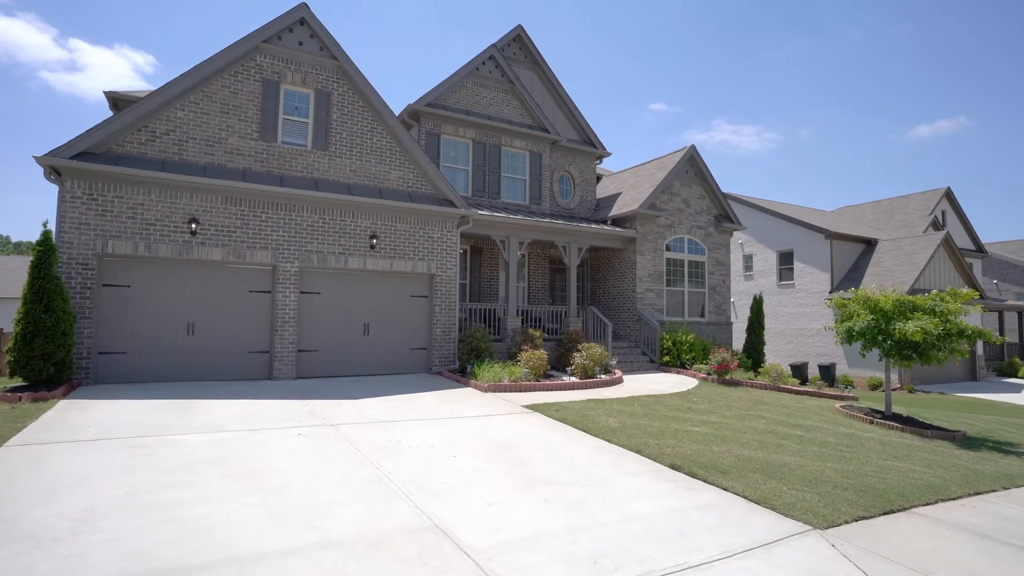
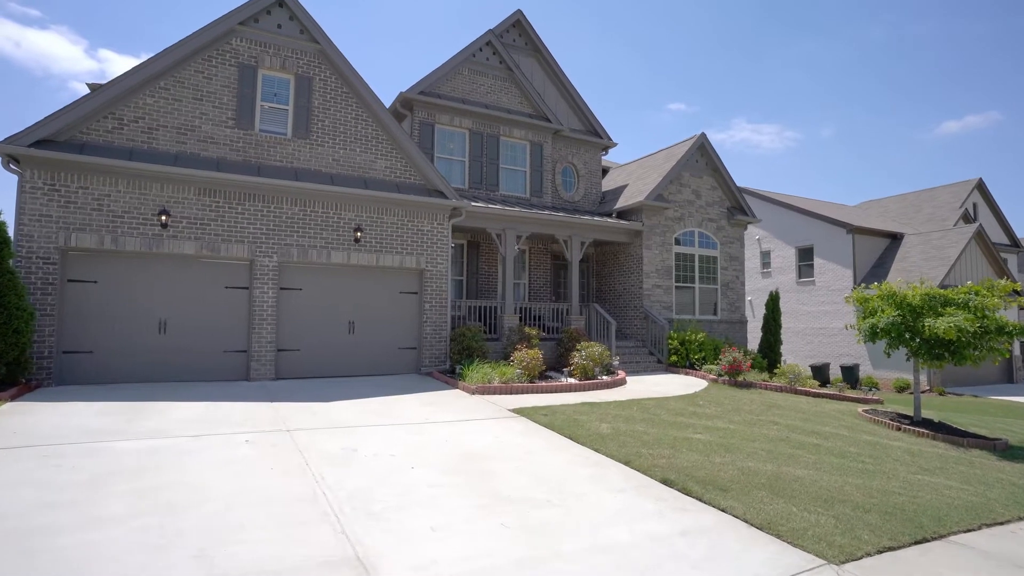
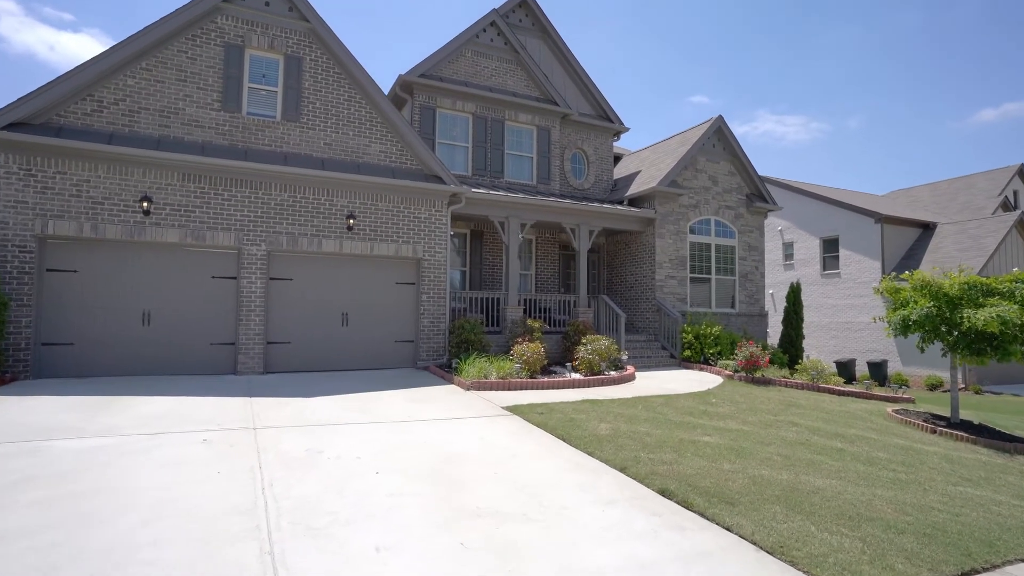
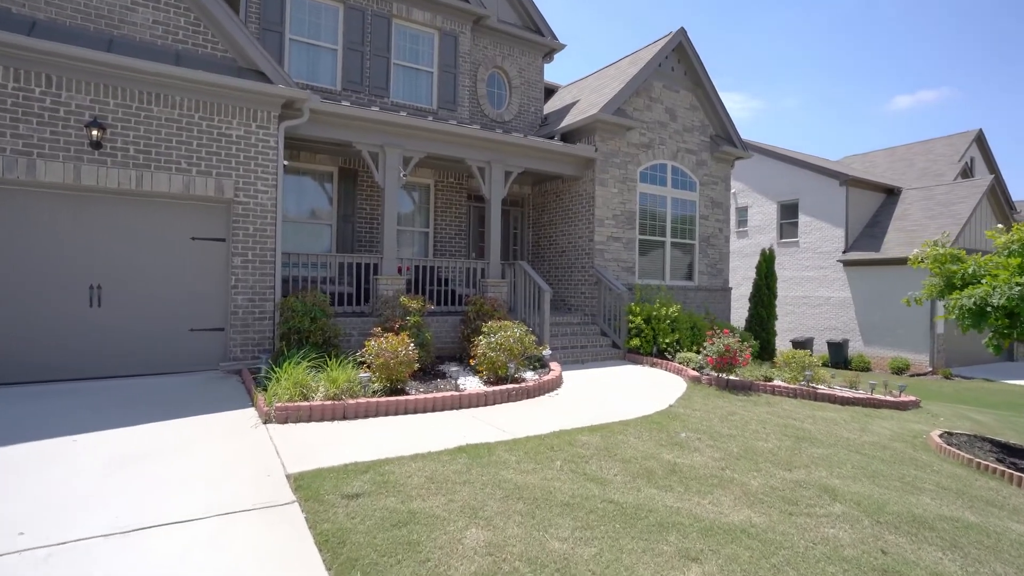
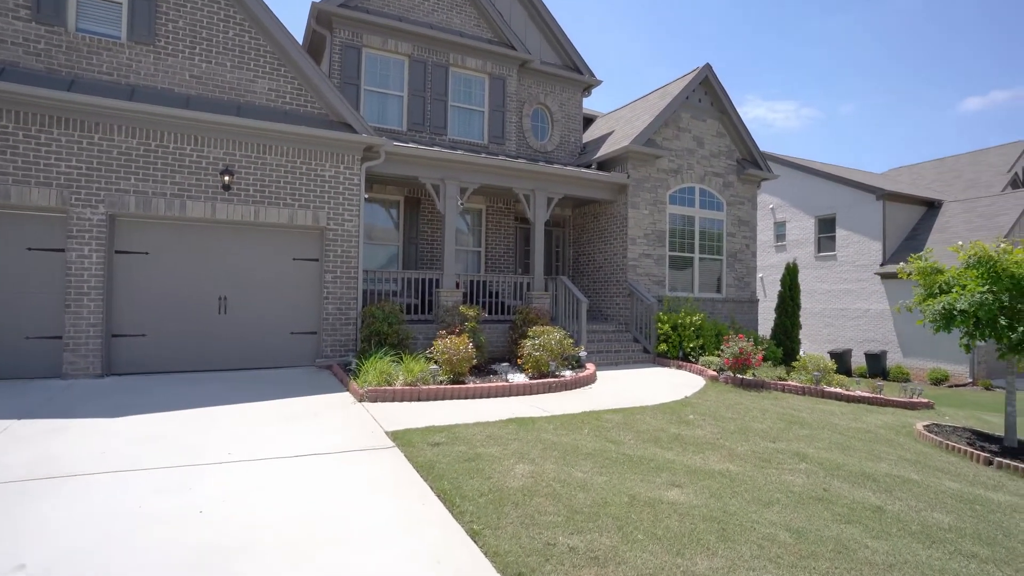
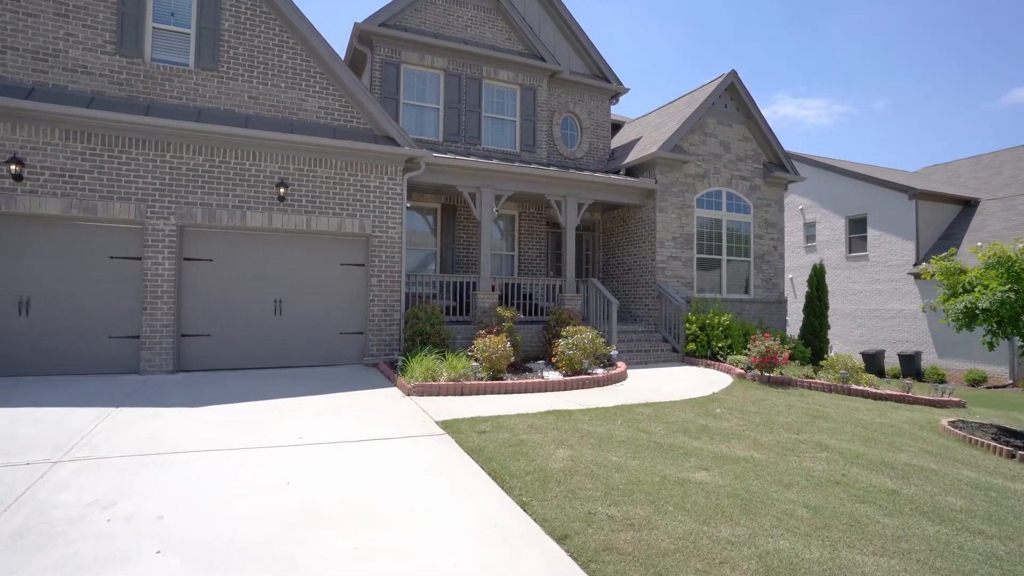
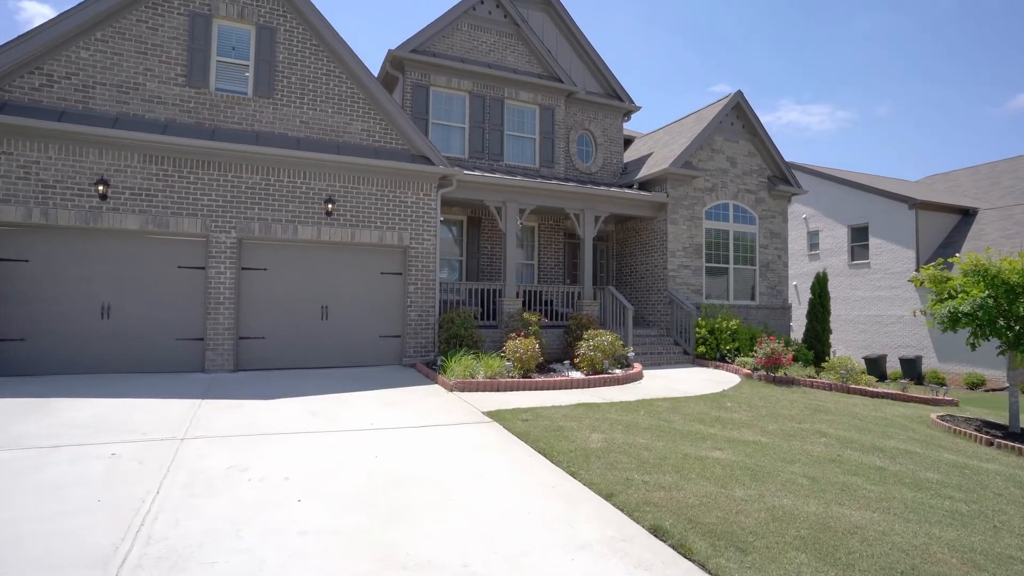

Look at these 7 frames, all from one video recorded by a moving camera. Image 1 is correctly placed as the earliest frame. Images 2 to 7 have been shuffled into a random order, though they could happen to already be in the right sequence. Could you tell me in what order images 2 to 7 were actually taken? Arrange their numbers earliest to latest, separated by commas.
2, 3, 7, 6, 5, 4
